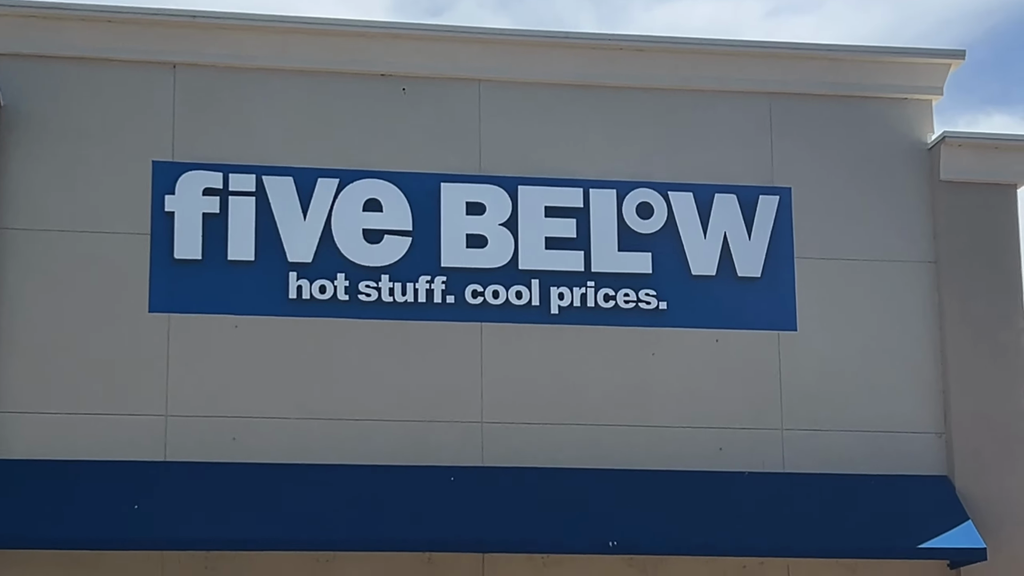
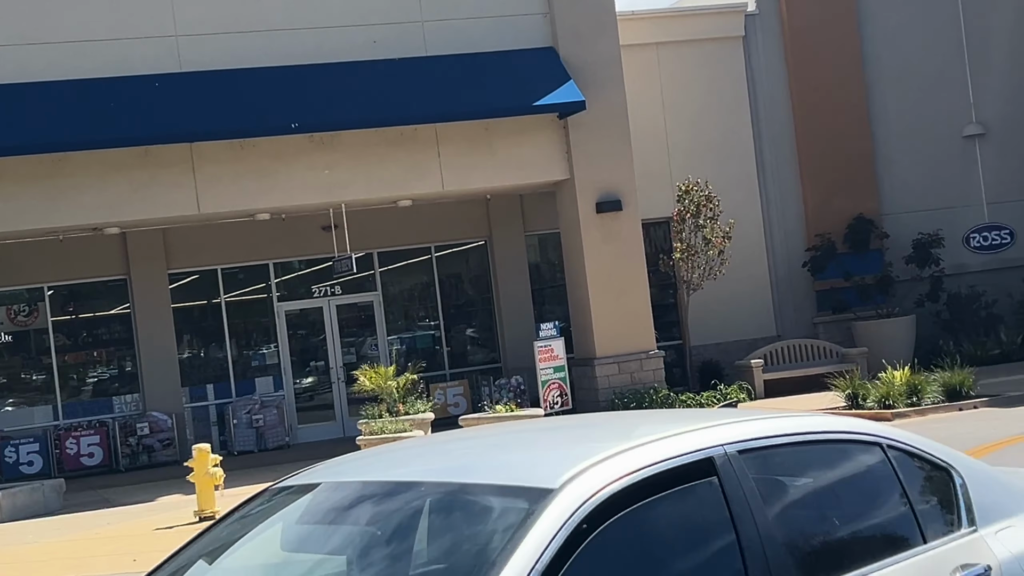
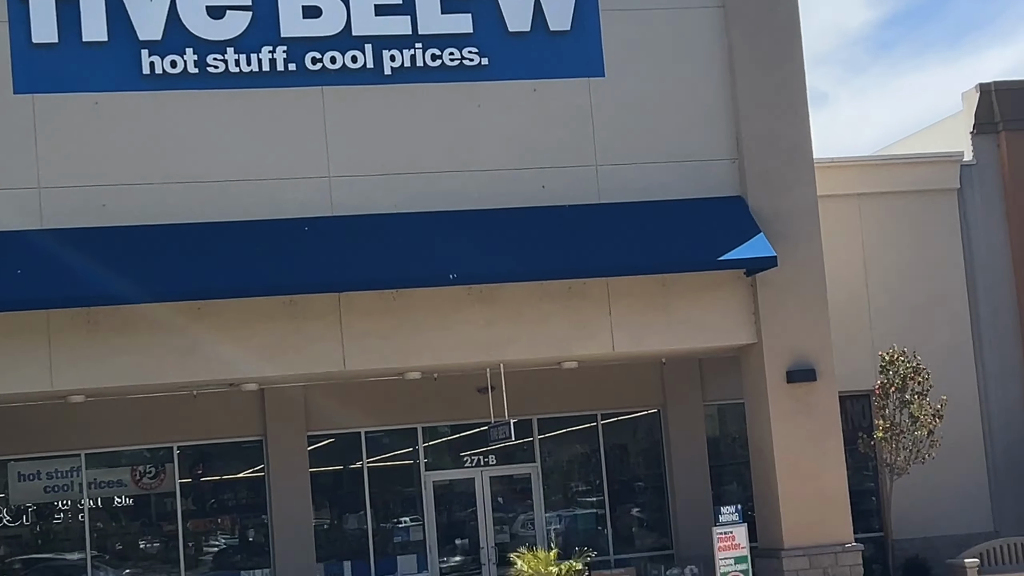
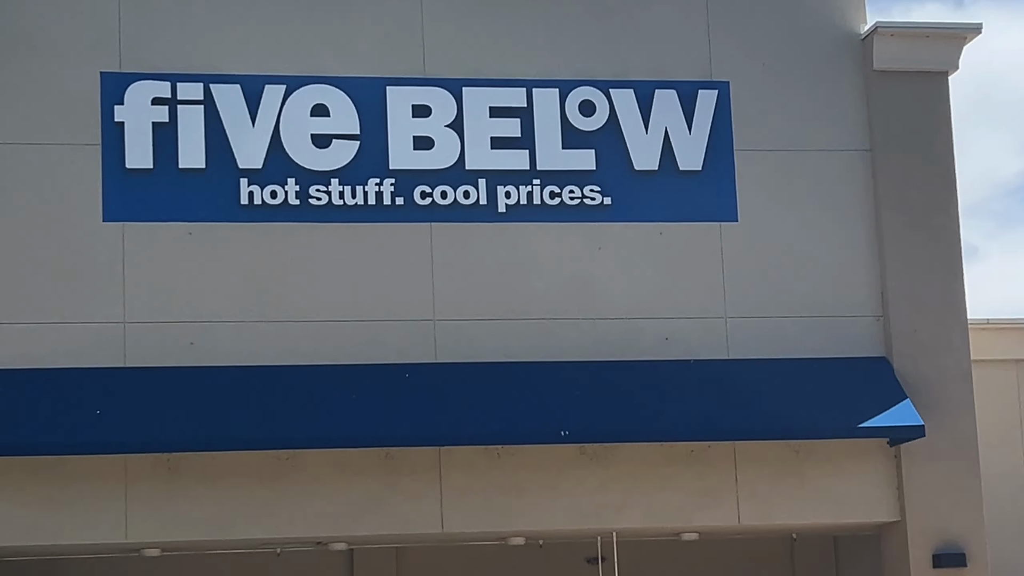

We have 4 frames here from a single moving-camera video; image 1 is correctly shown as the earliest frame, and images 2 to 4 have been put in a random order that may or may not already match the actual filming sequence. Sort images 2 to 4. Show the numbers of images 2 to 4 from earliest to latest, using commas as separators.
4, 3, 2
